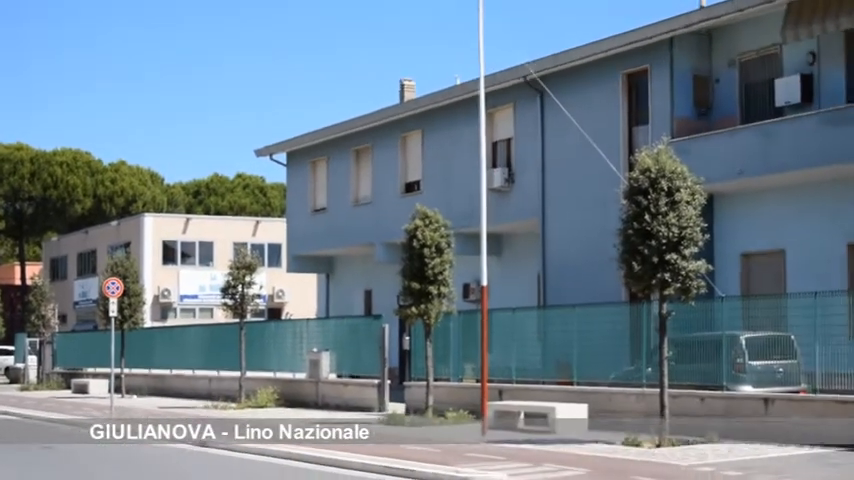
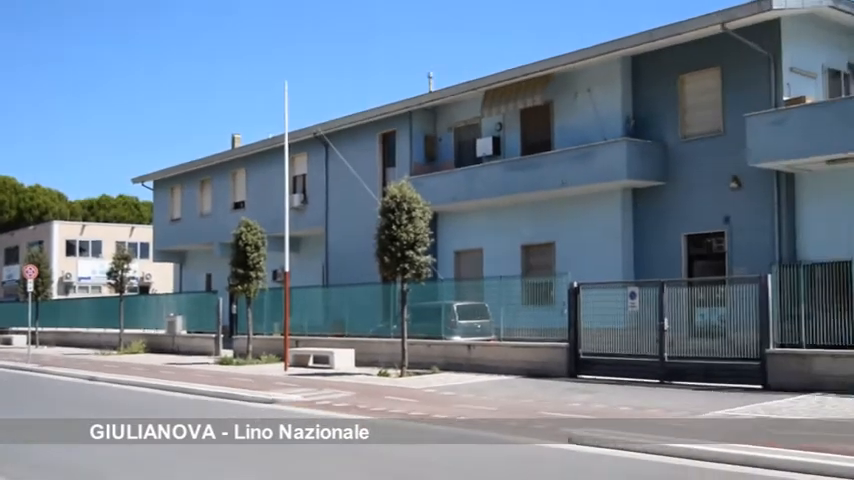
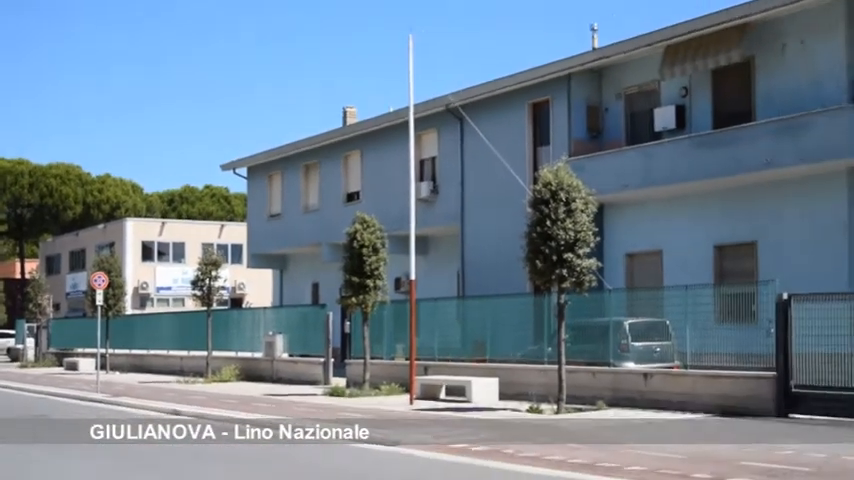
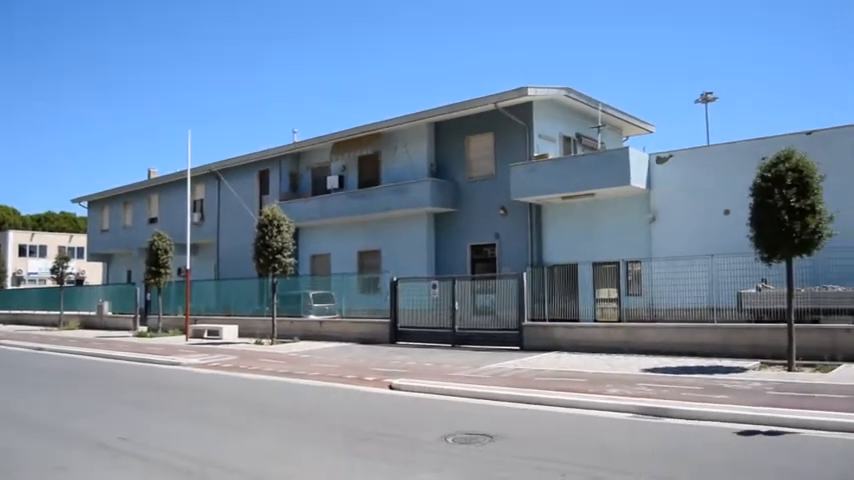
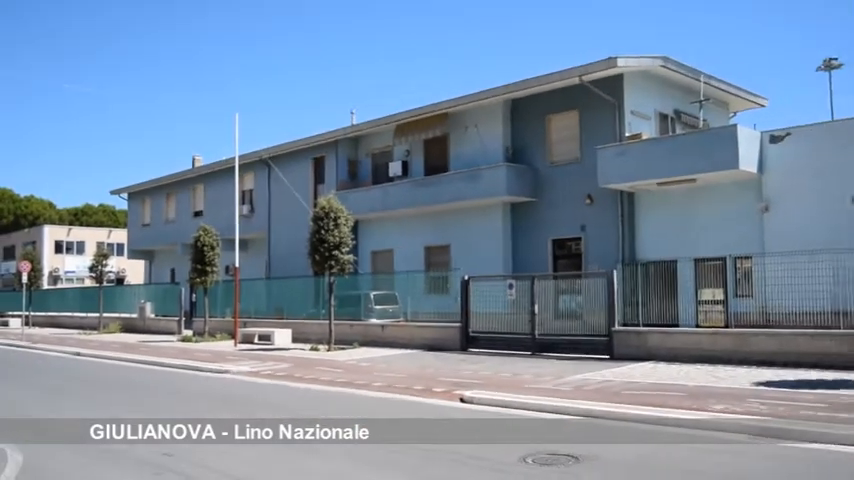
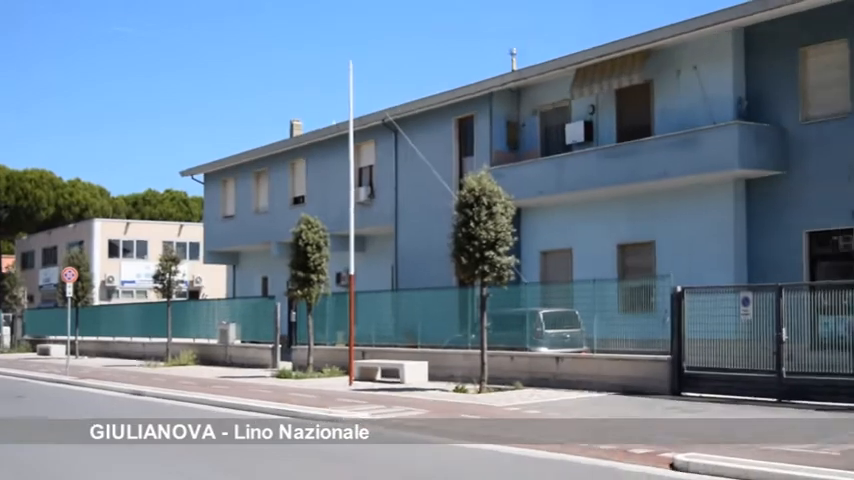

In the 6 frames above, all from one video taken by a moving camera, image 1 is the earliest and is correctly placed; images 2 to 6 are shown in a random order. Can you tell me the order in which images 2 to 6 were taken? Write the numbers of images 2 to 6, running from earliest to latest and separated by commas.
3, 6, 2, 5, 4
